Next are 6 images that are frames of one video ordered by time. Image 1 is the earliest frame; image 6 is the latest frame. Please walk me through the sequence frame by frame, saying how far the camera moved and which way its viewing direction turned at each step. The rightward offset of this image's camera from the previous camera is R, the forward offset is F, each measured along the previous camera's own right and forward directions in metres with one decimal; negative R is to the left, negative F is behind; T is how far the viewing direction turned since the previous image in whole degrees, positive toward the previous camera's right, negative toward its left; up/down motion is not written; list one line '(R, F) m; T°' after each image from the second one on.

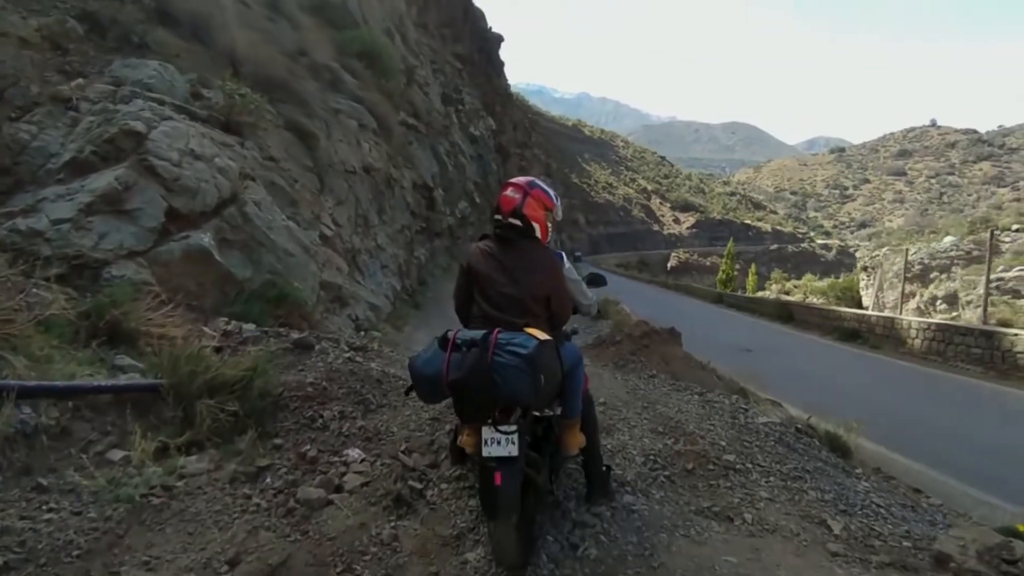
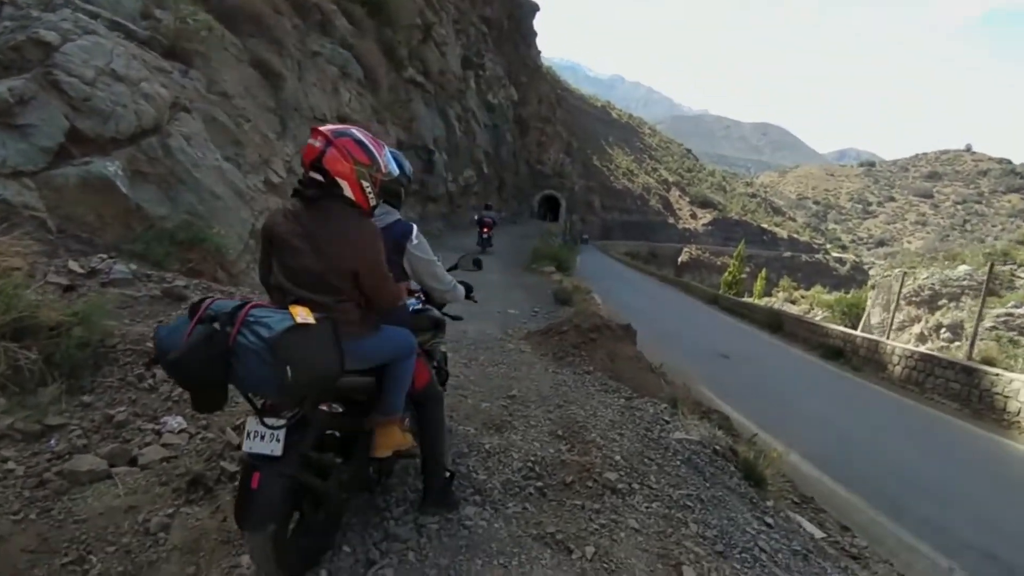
(+0.9, +0.5) m; -1°
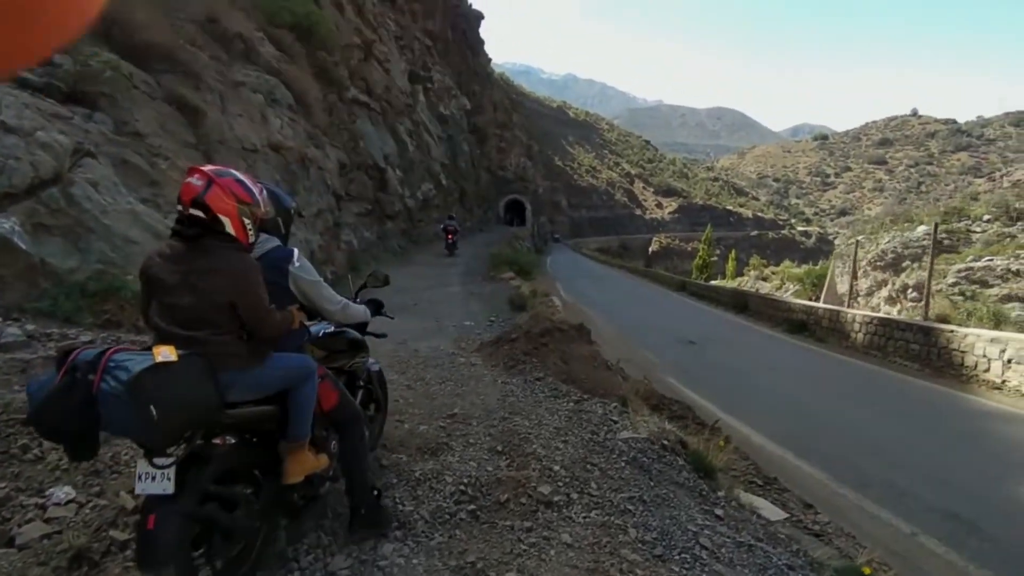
(+0.5, +0.1) m; +2°
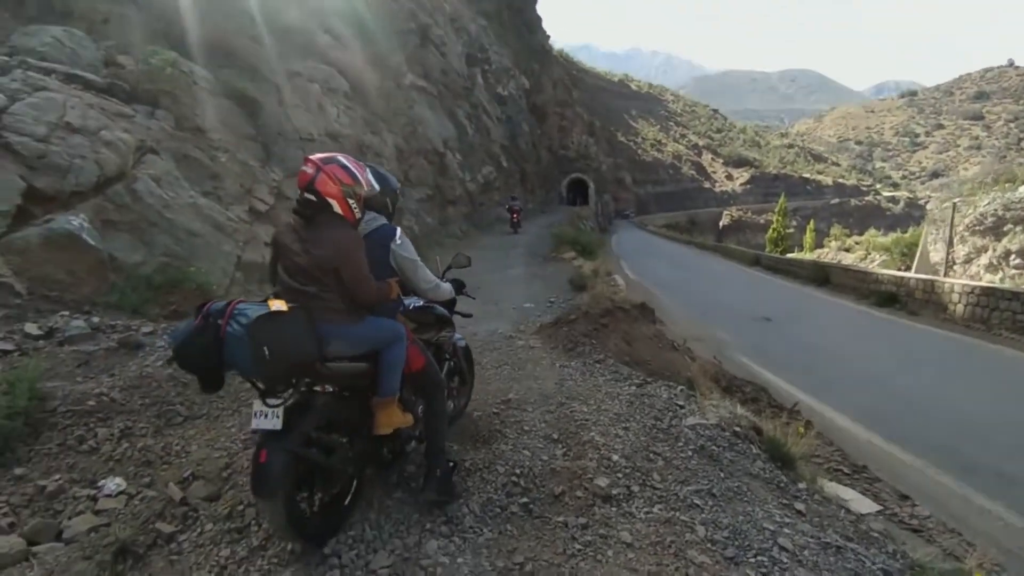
(+0.1, +0.3) m; -7°
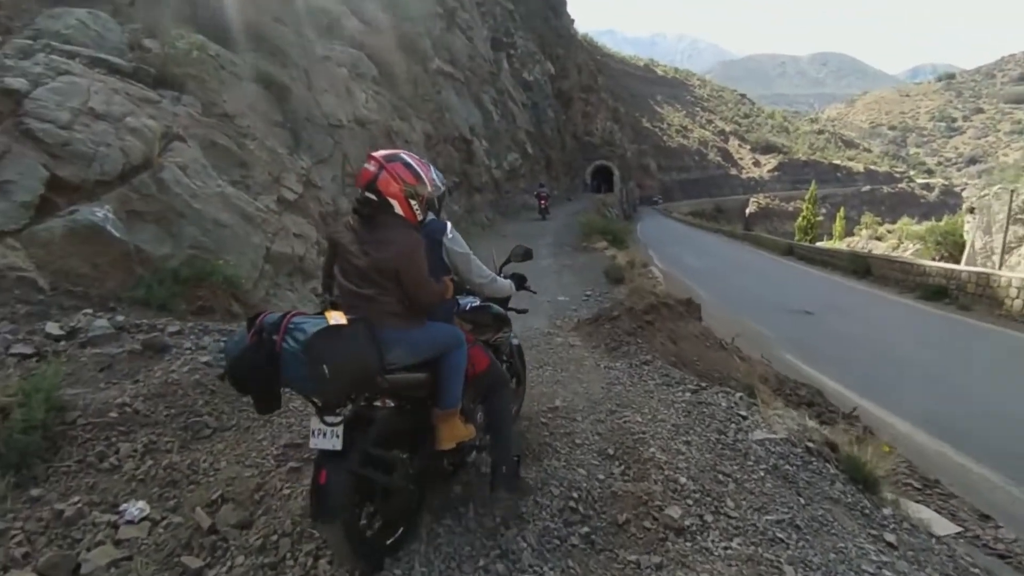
(-0.2, +0.4) m; -2°
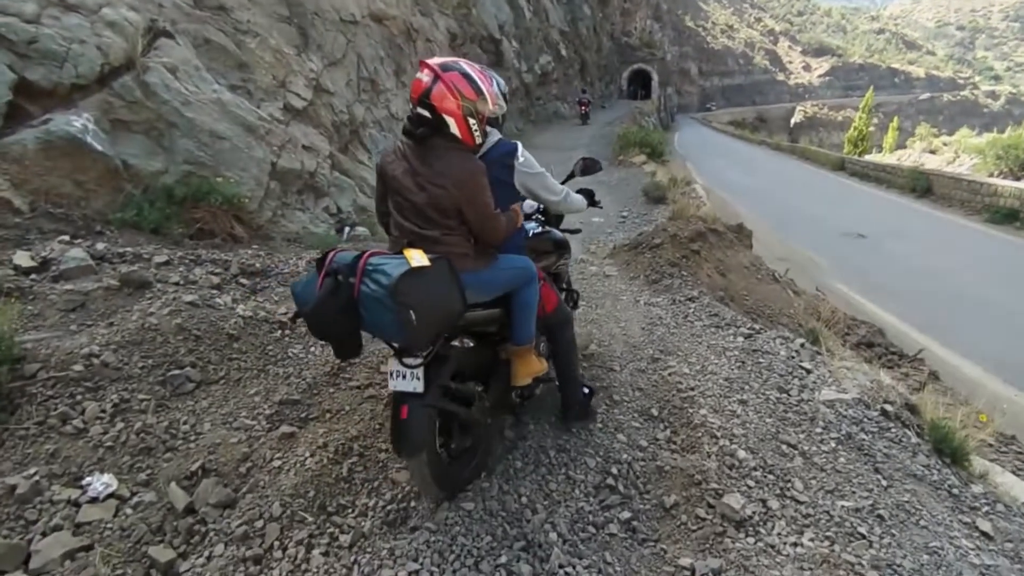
(0.0, +0.7) m; -3°
